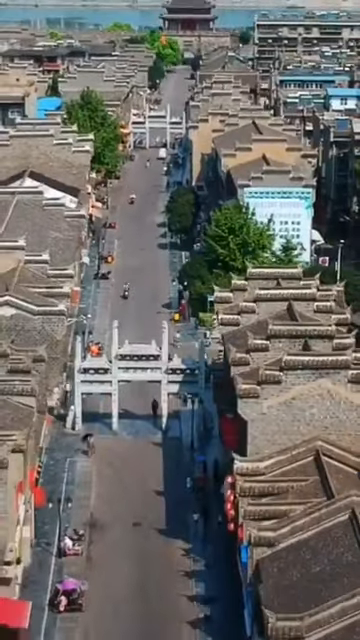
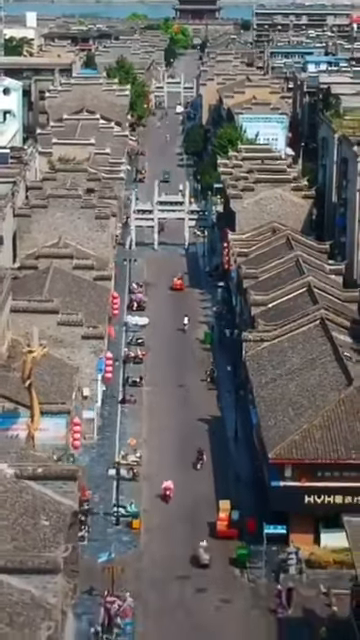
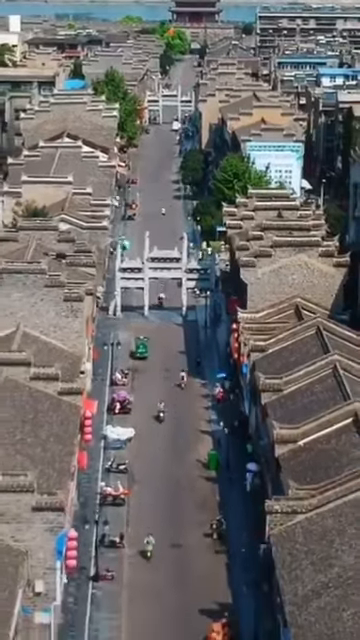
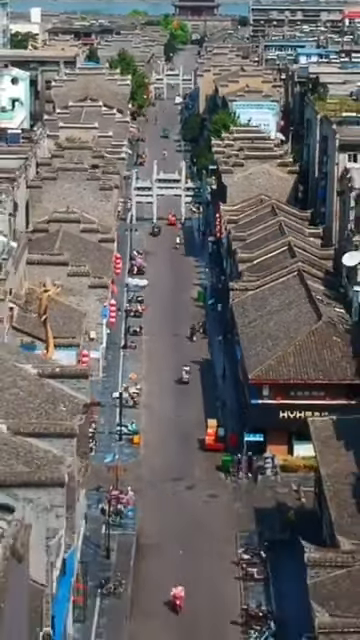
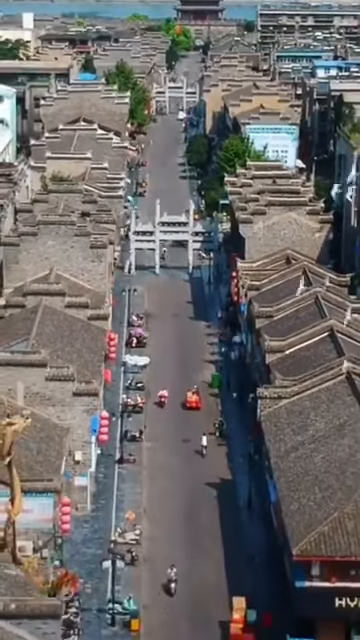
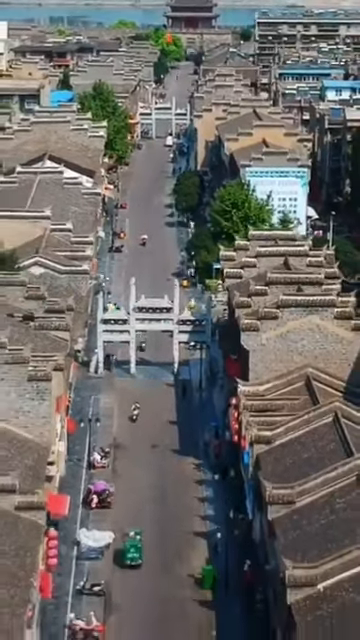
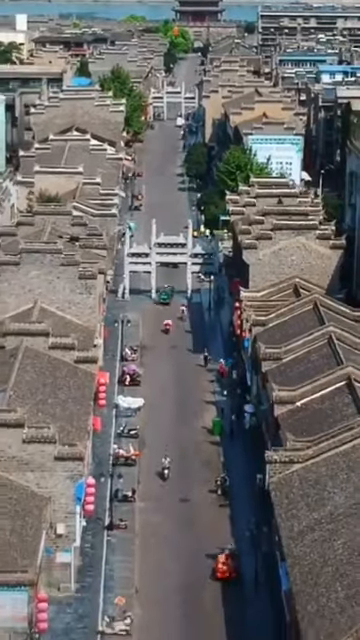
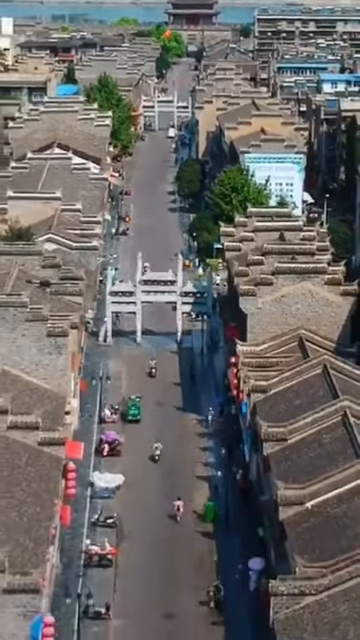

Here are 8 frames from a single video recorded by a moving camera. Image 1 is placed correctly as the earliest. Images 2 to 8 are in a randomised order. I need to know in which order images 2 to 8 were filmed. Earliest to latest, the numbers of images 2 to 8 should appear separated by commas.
6, 8, 3, 7, 5, 2, 4
